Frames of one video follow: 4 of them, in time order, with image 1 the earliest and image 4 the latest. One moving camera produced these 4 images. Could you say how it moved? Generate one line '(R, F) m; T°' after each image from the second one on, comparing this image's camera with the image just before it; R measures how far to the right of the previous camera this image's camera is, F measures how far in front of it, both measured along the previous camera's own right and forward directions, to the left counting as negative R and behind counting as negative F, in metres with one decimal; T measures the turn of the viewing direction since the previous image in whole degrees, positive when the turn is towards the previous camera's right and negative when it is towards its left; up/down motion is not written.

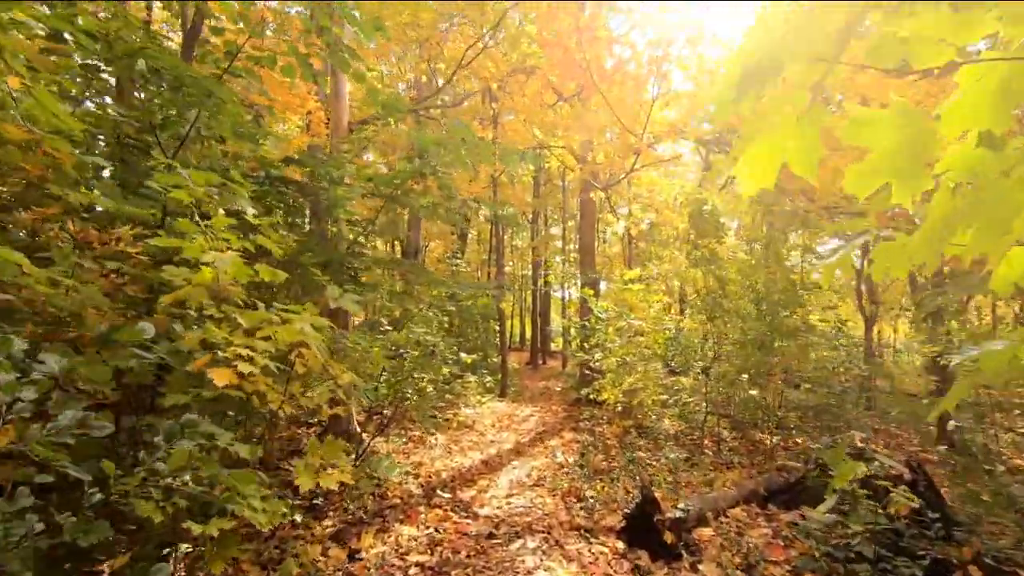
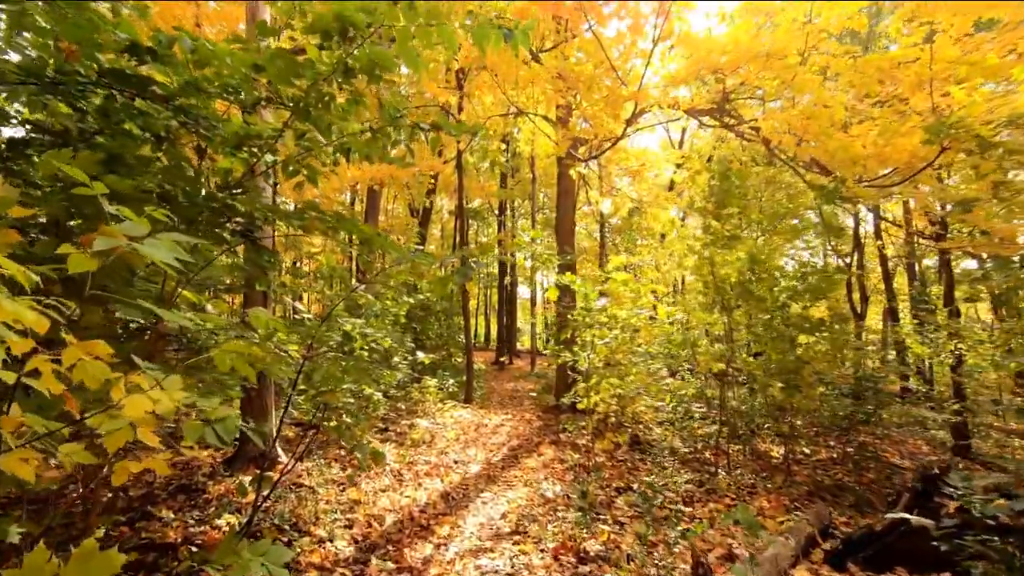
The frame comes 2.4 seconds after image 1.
(-0.1, +1.2) m; +4°
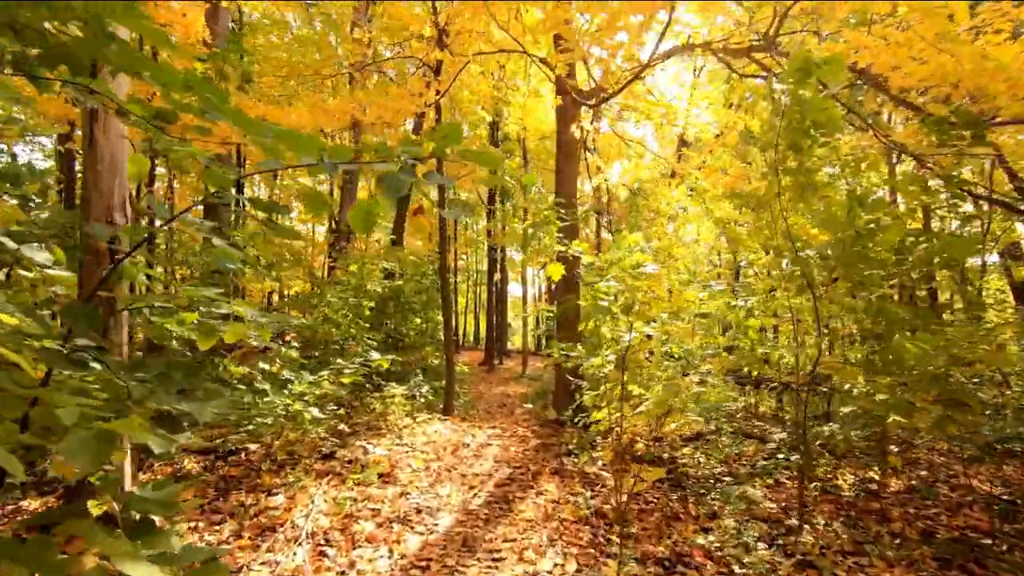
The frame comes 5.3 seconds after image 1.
(0.0, +1.5) m; +1°
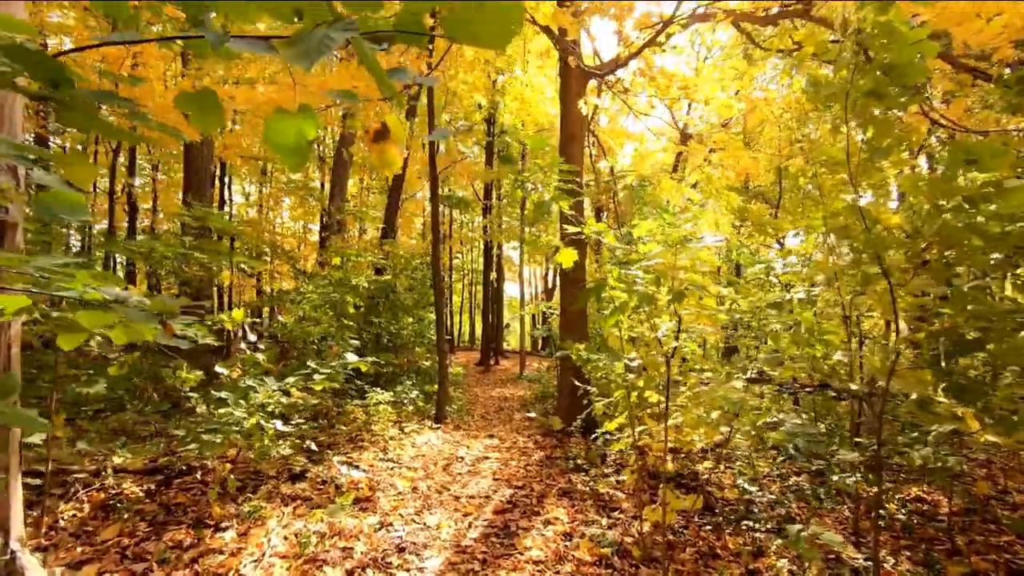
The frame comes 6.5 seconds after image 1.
(0.0, +0.6) m; 0°
